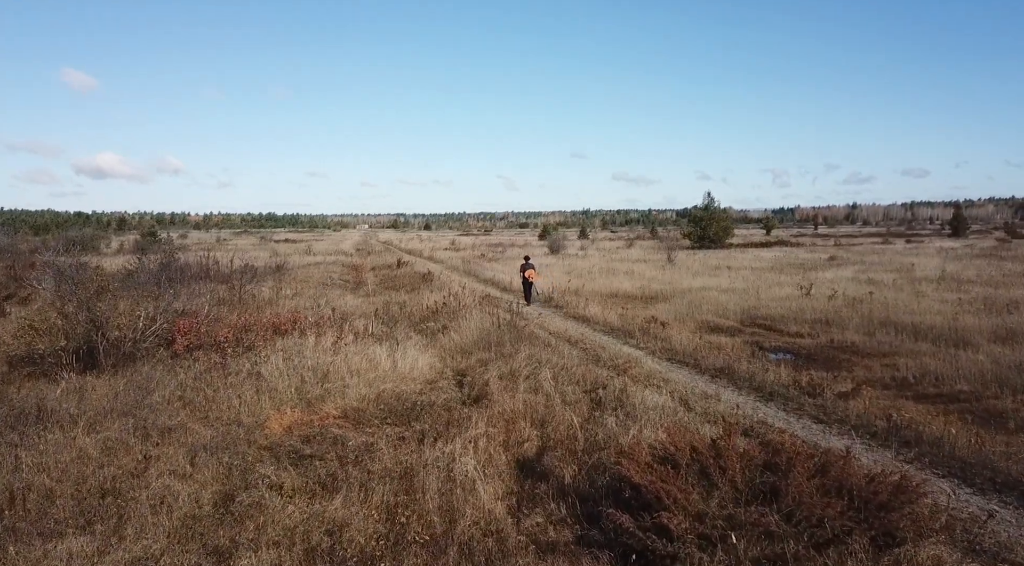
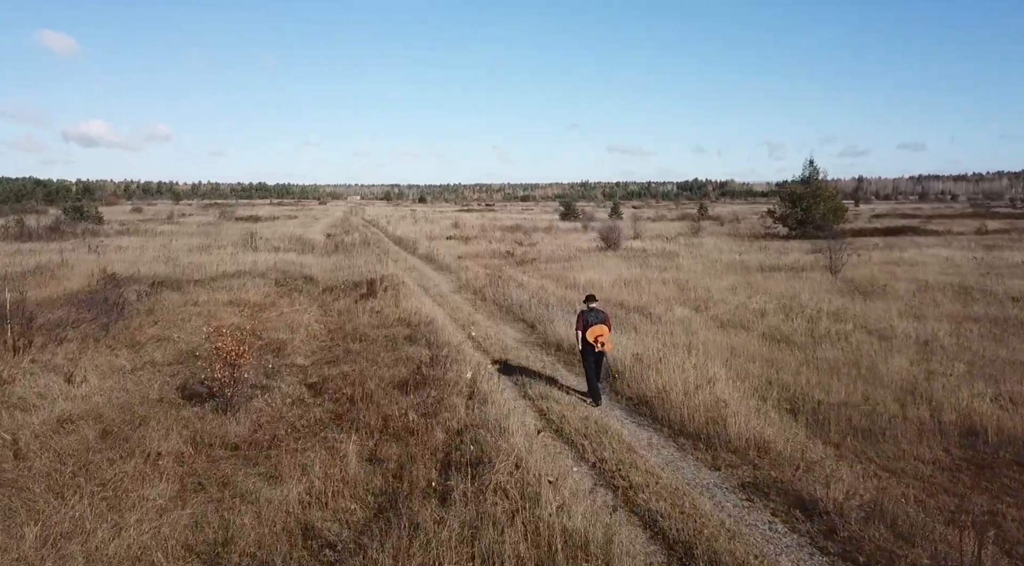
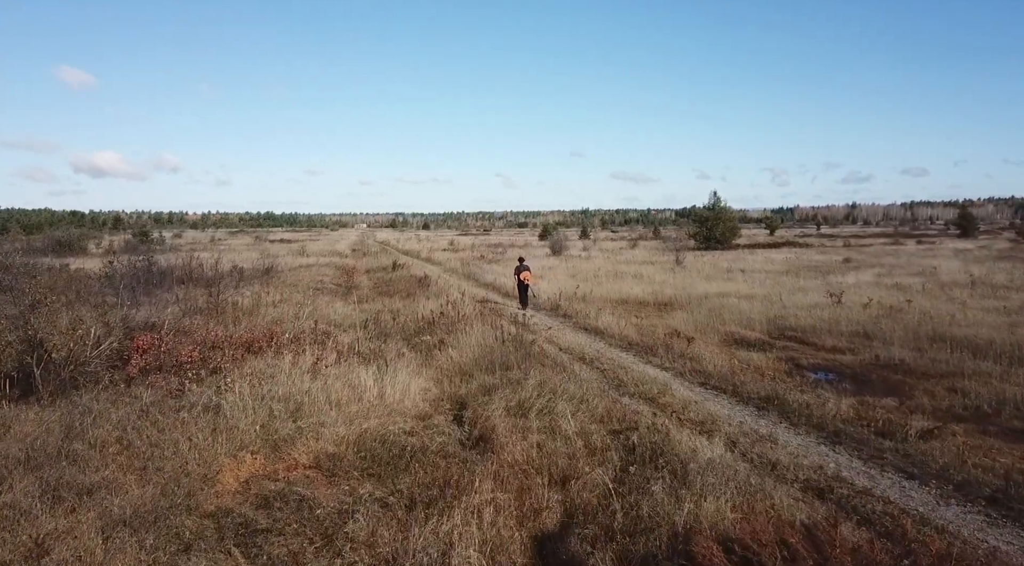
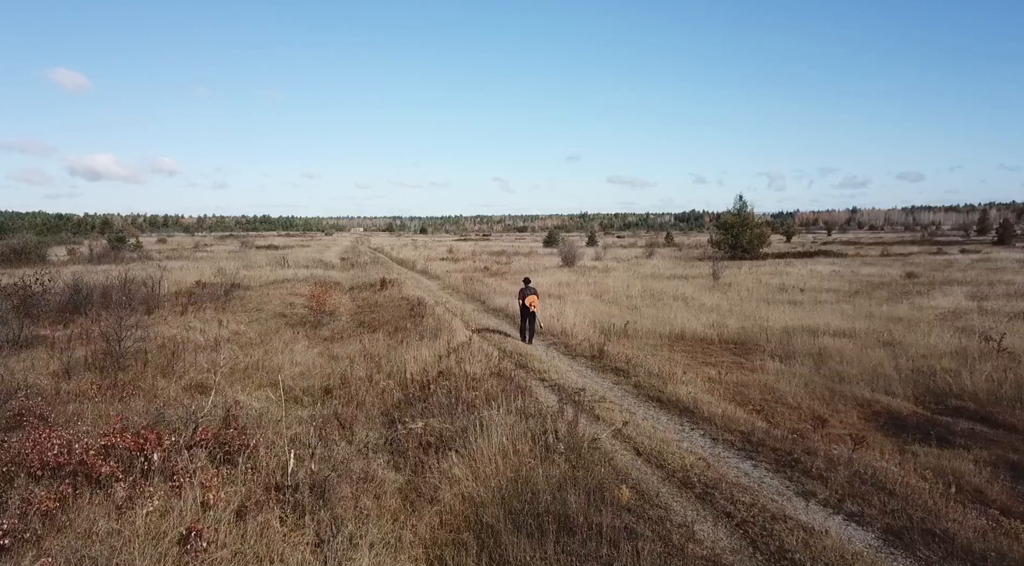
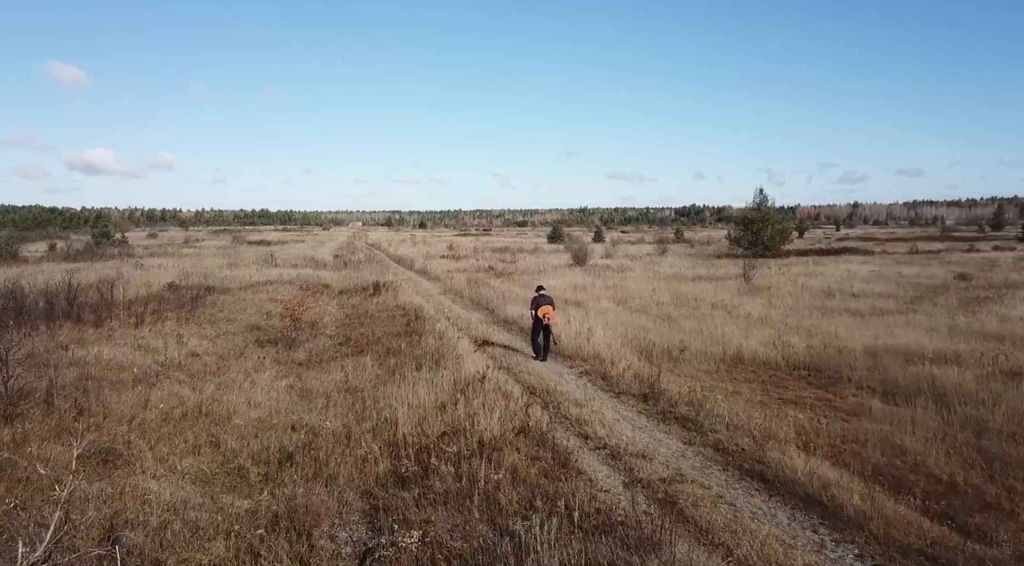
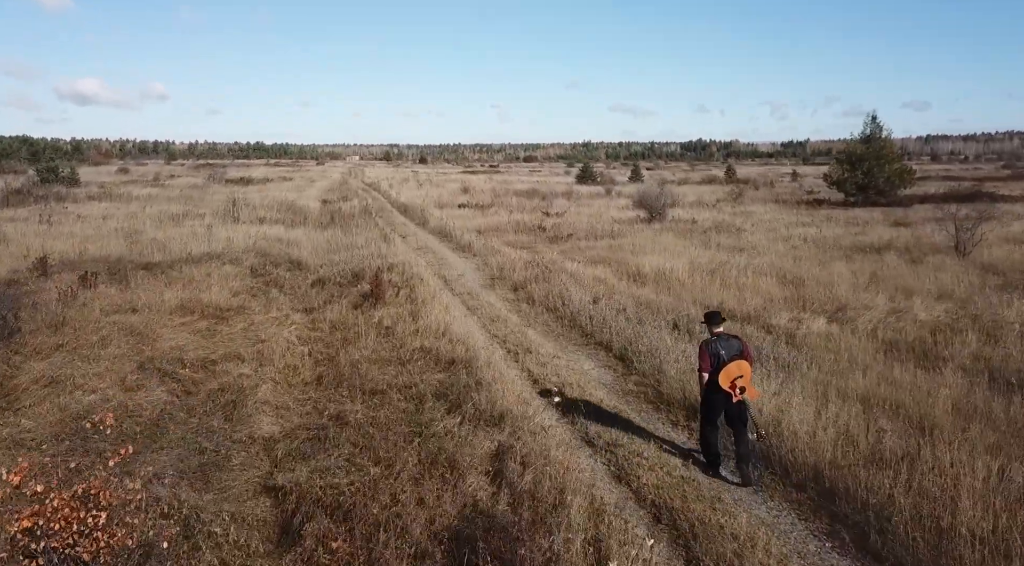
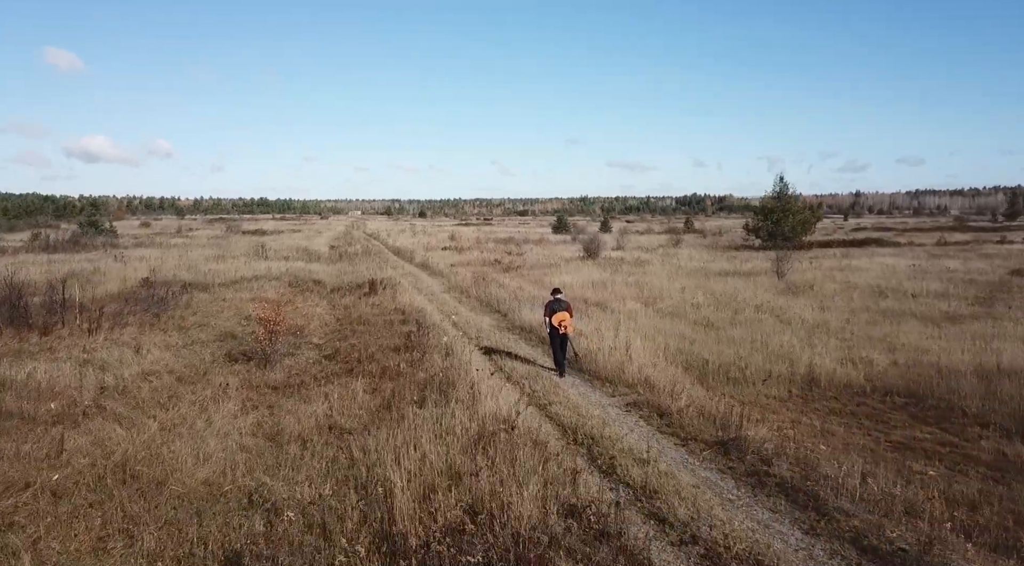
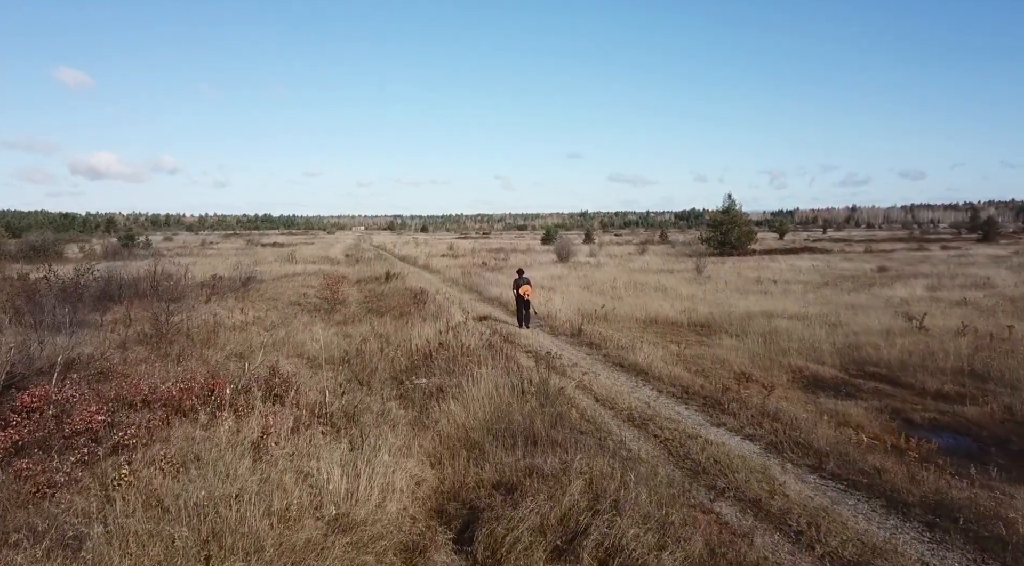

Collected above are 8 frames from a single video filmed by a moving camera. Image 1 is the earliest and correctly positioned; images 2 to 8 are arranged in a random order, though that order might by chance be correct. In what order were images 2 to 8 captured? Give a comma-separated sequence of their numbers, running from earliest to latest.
3, 8, 4, 5, 7, 2, 6
